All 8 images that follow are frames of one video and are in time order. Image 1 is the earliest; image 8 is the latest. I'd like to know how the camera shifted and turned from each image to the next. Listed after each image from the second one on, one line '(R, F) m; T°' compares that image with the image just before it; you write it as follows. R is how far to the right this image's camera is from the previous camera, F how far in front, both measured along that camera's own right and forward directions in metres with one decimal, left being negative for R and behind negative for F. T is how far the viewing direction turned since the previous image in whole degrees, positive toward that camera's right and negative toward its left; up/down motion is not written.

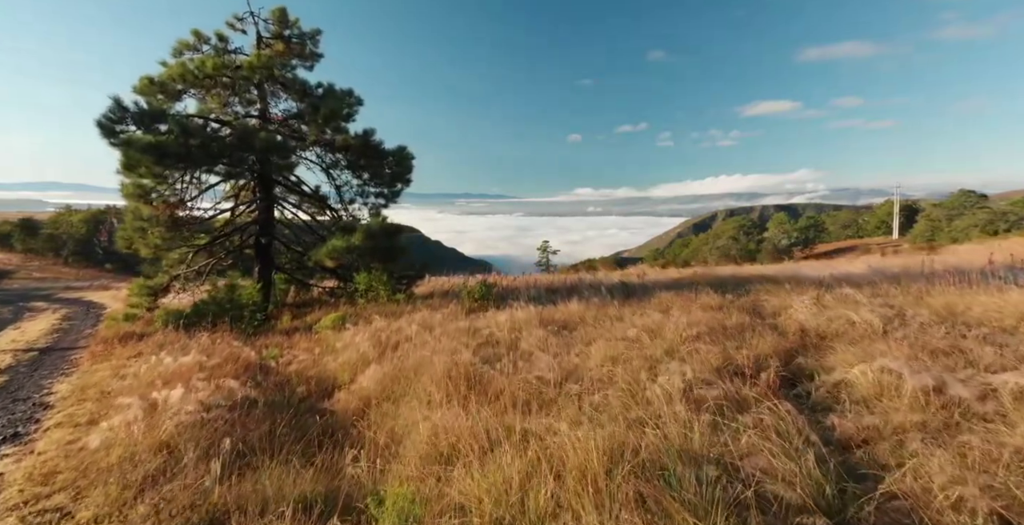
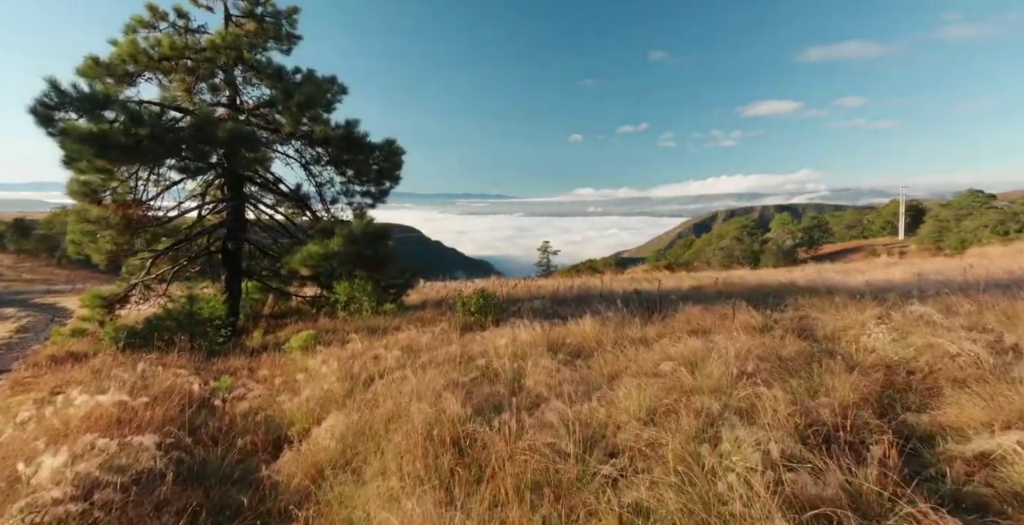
(0.0, +0.9) m; 0°
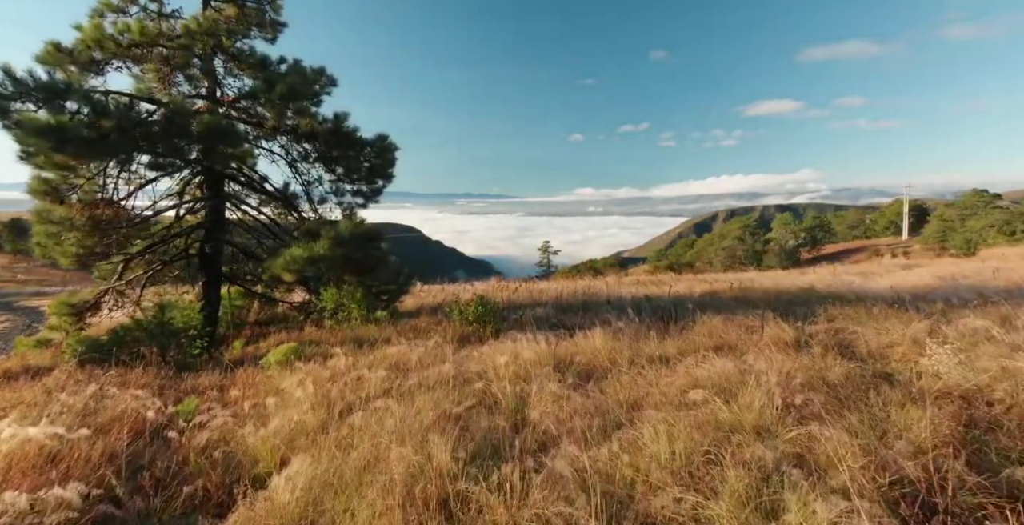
(0.0, +0.5) m; 0°
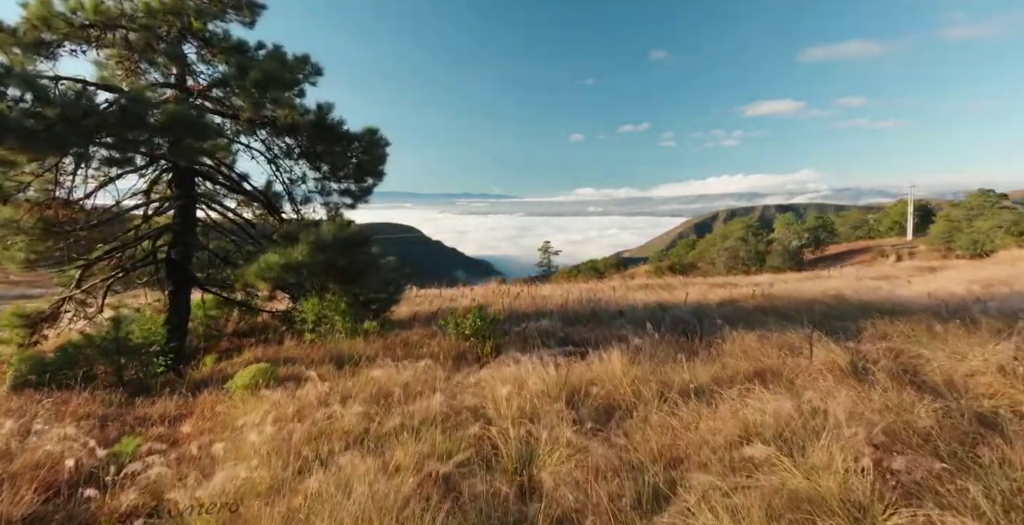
(0.0, +0.6) m; 0°
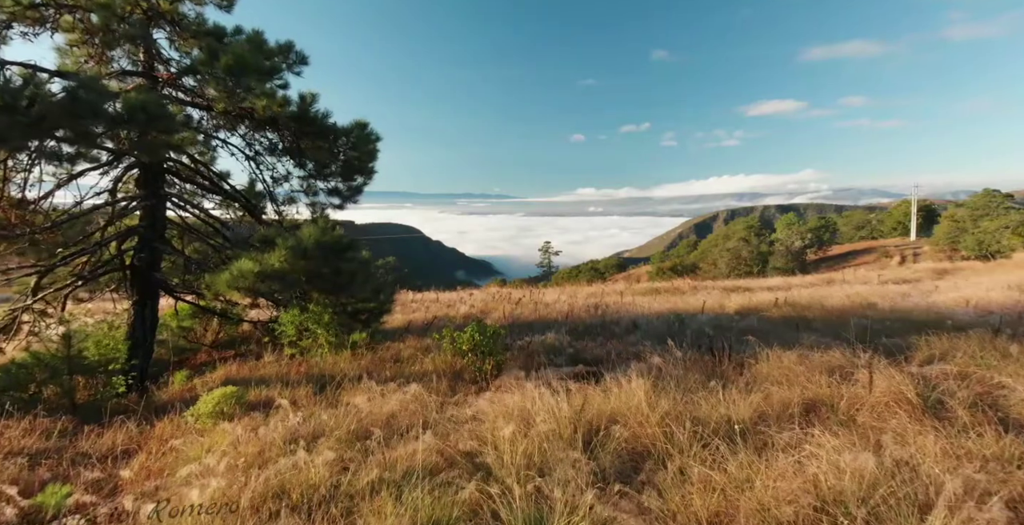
(0.0, +0.5) m; 0°
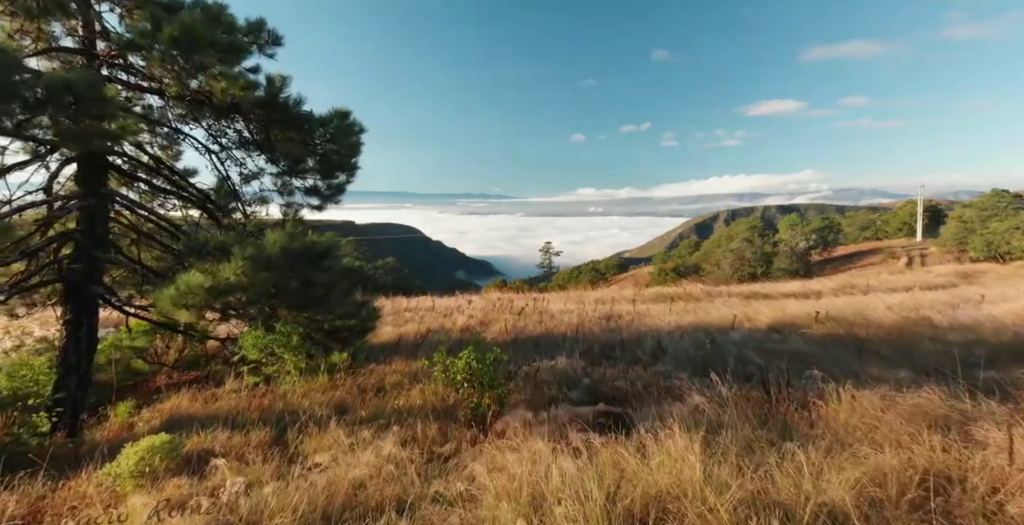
(0.0, +0.8) m; 0°
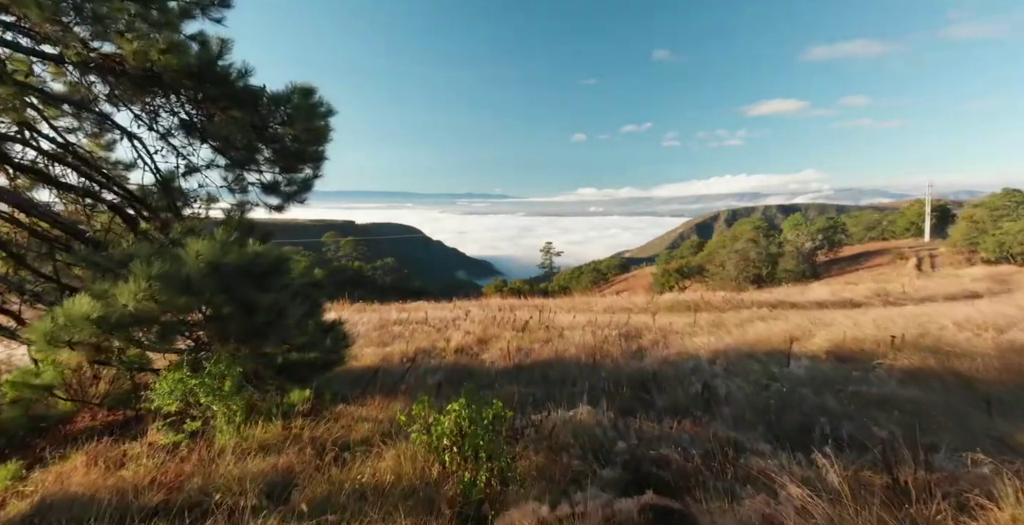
(0.0, +1.0) m; 0°
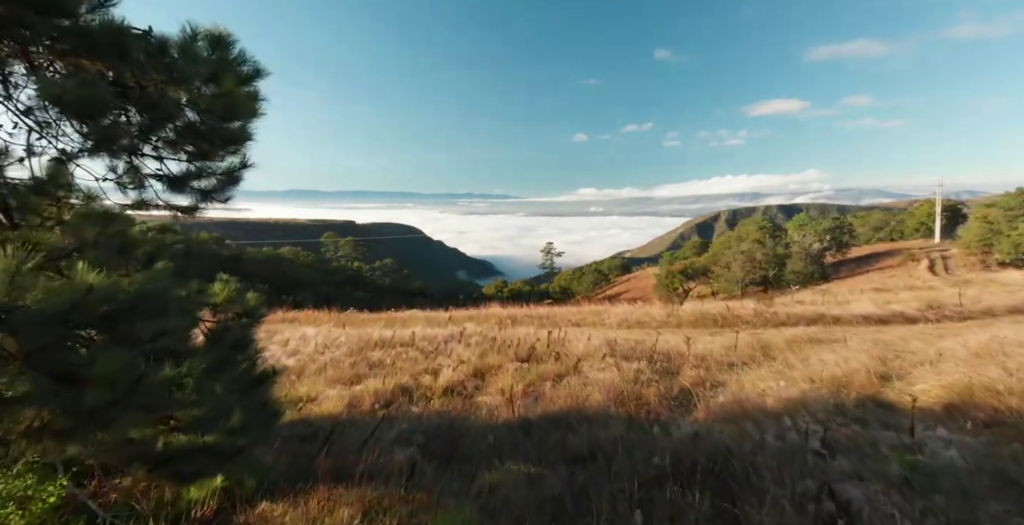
(0.0, +1.3) m; 0°
